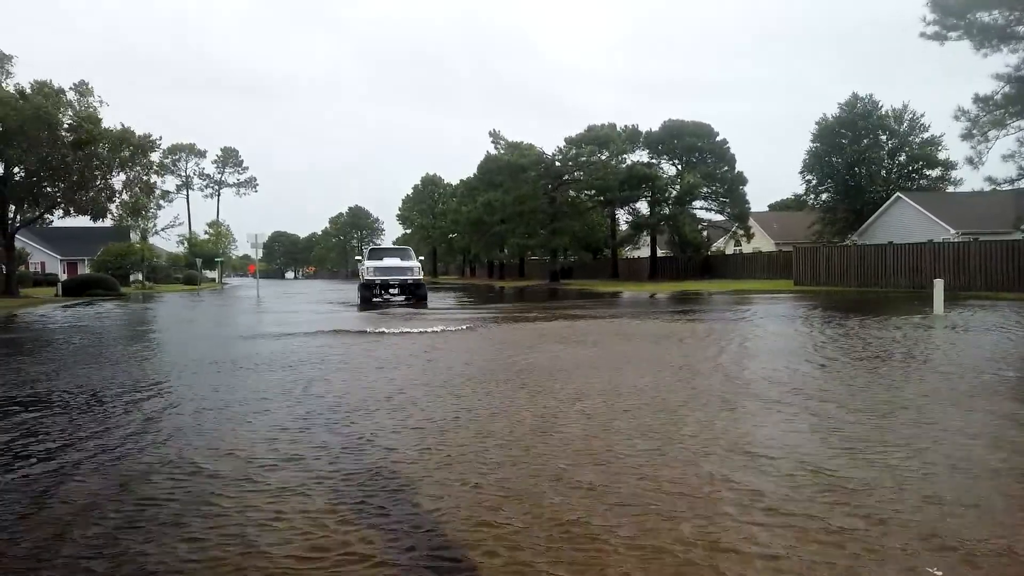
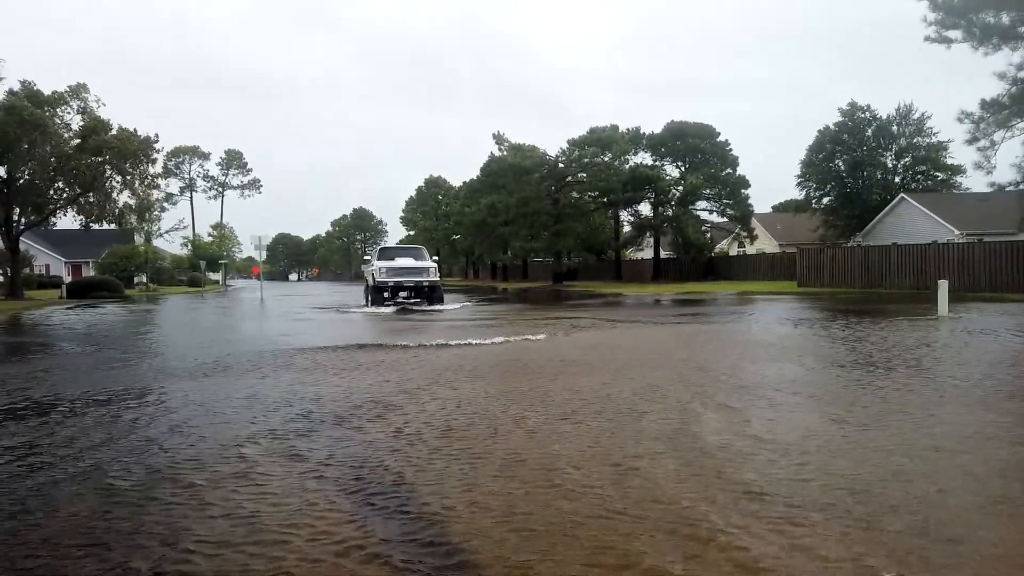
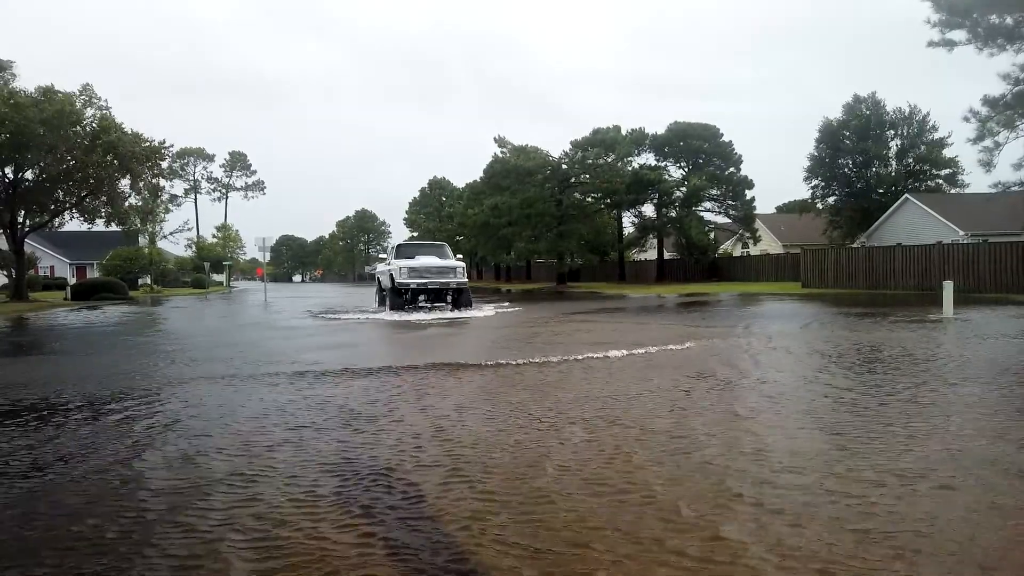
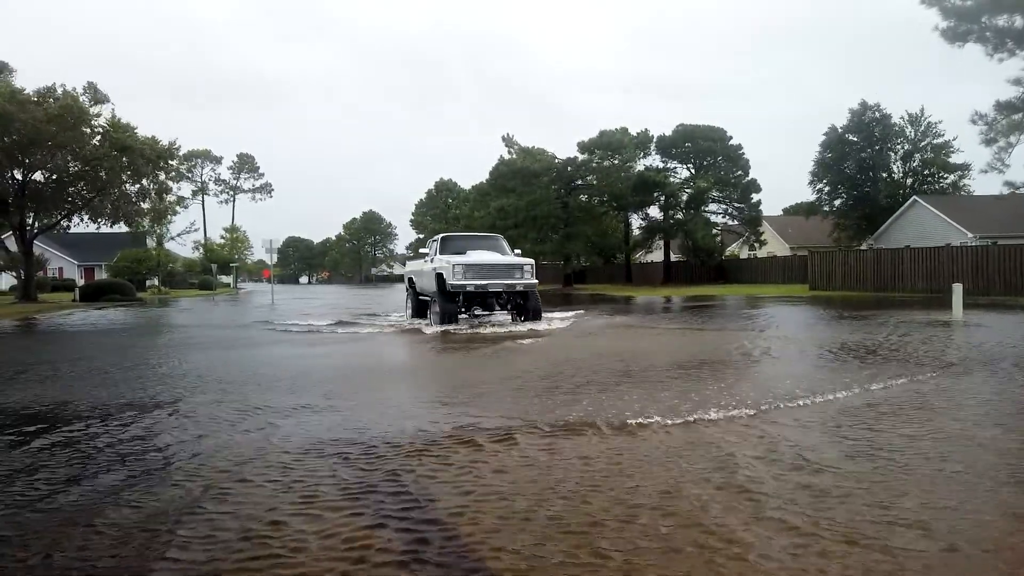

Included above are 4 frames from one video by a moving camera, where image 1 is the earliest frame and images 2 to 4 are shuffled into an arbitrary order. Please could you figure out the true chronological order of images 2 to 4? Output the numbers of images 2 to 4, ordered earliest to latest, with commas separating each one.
2, 3, 4
